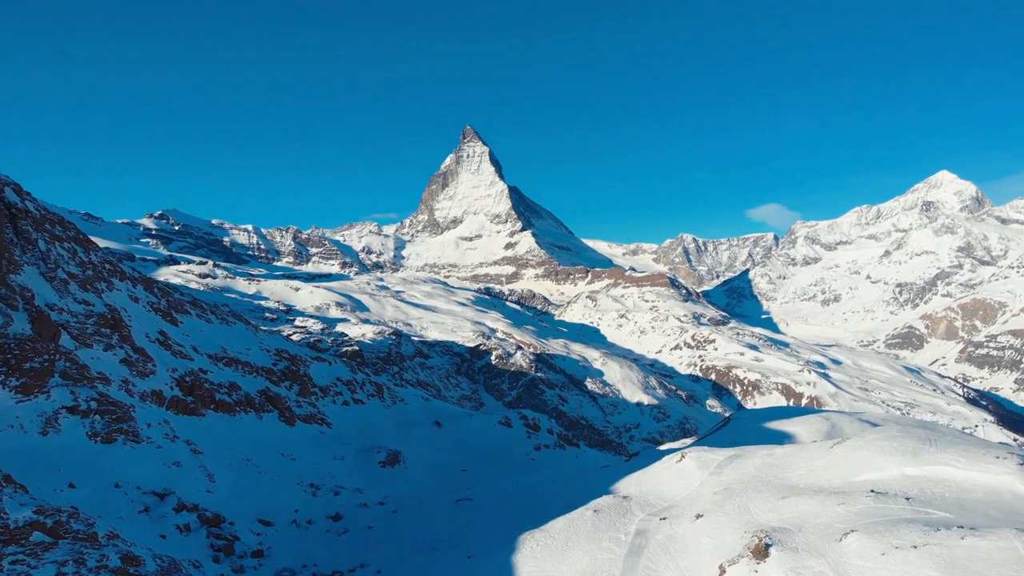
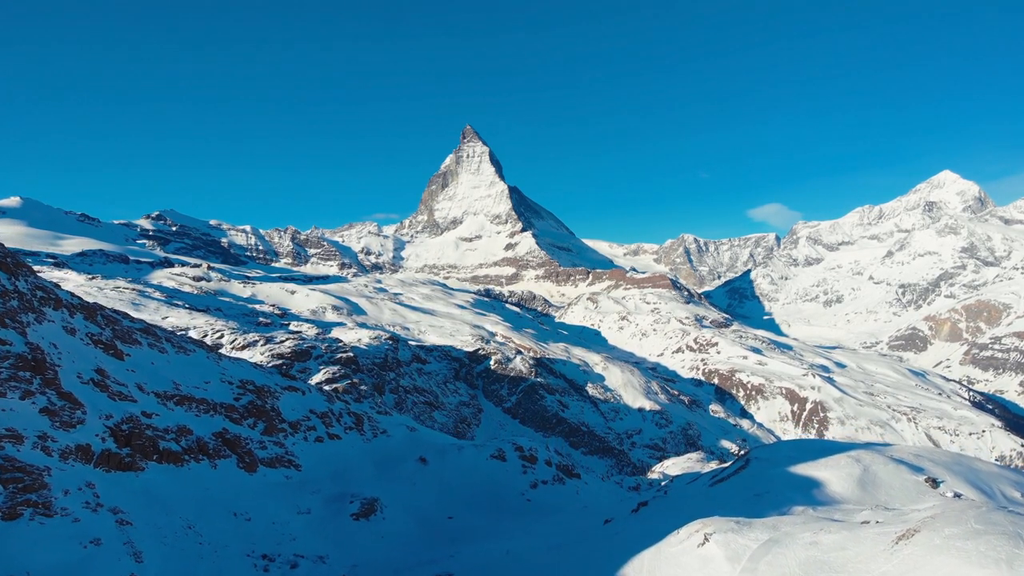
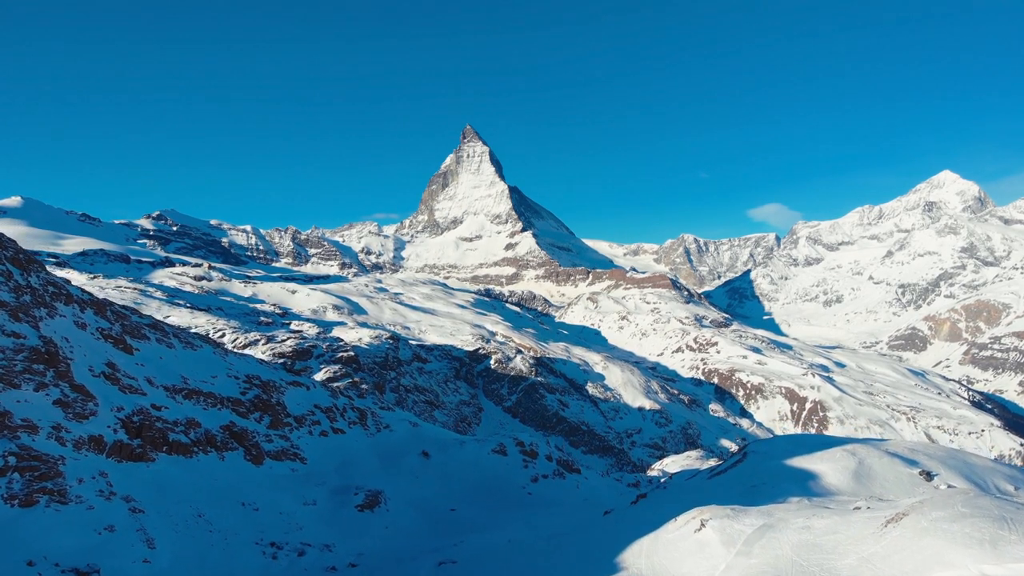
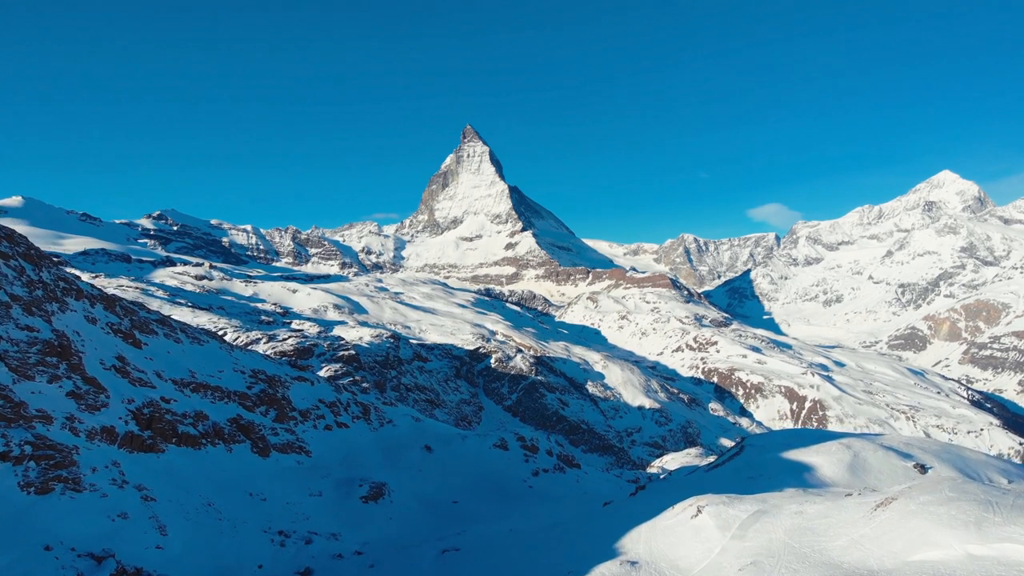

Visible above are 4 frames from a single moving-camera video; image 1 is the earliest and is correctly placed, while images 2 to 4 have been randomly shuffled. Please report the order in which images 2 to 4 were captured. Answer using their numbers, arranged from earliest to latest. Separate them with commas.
4, 3, 2
